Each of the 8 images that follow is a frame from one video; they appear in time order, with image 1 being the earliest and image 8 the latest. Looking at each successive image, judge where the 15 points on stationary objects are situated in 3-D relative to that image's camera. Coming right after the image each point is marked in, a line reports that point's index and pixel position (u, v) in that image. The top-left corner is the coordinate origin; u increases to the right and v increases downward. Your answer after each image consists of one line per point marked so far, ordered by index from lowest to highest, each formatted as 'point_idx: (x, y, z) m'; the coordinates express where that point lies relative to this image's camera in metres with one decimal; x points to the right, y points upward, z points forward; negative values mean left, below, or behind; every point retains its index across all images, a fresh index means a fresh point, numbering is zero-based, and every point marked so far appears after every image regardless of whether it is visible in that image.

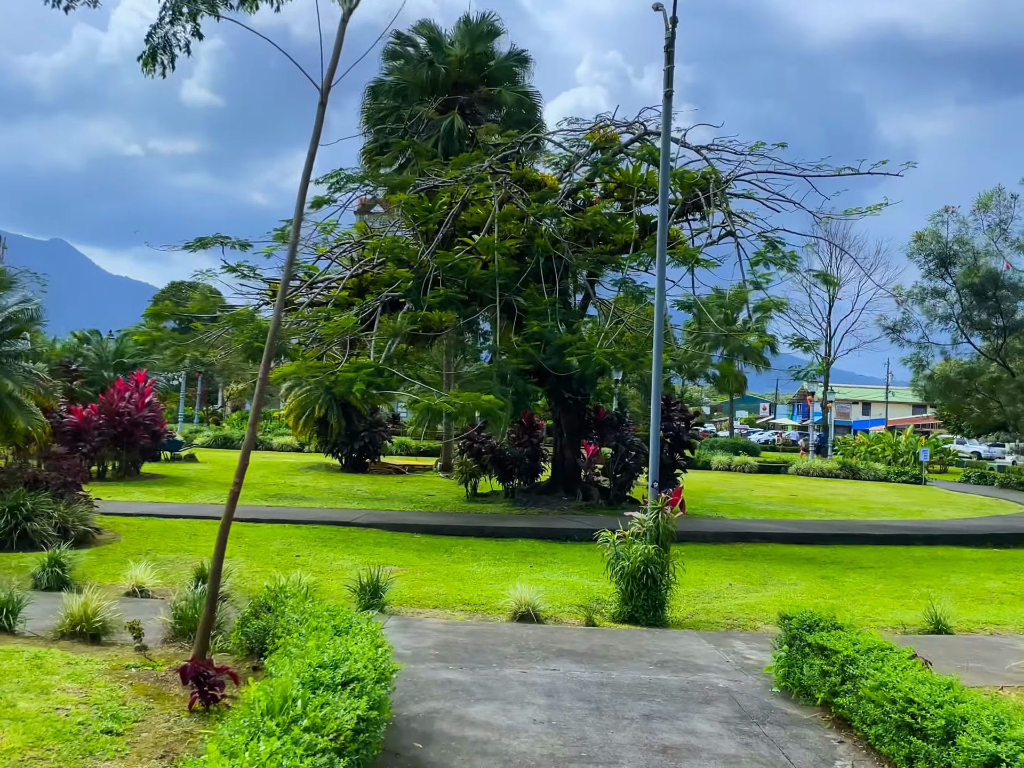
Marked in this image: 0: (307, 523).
0: (-2.6, -1.8, +12.8) m
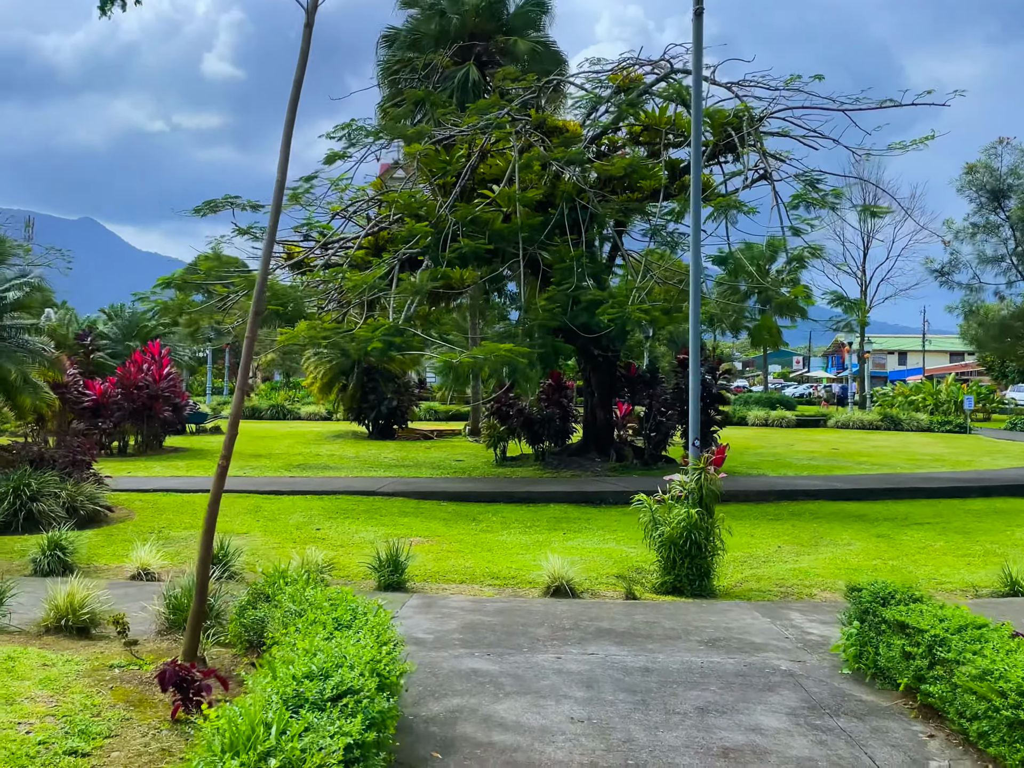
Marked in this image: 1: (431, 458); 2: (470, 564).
0: (-2.2, -1.3, +12.2) m
1: (-1.4, -1.3, +18.2) m
2: (-0.3, -1.4, +7.9) m
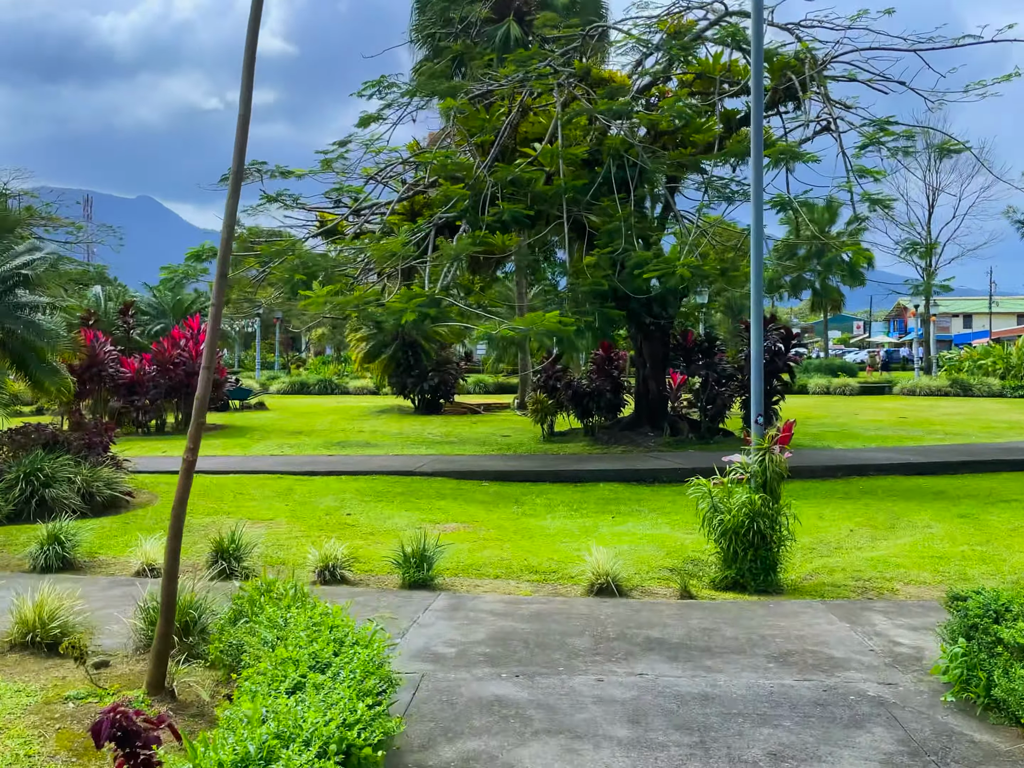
0: (-1.7, -1.0, +11.6) m
1: (-0.6, -0.8, +17.5) m
2: (0.0, -1.2, +7.2) m
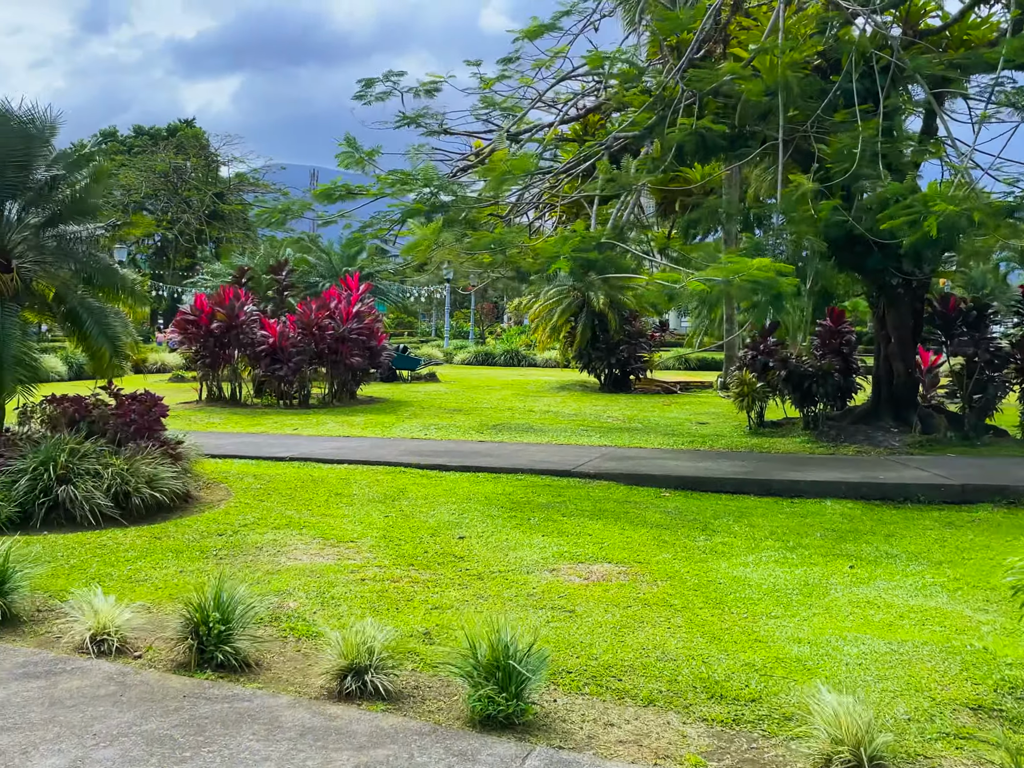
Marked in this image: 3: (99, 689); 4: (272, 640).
0: (0.0, -0.8, +9.0) m
1: (+2.2, -0.5, +14.5) m
2: (+0.7, -1.1, +4.3) m
3: (-1.5, -1.1, +3.6) m
4: (-1.0, -1.1, +4.3) m
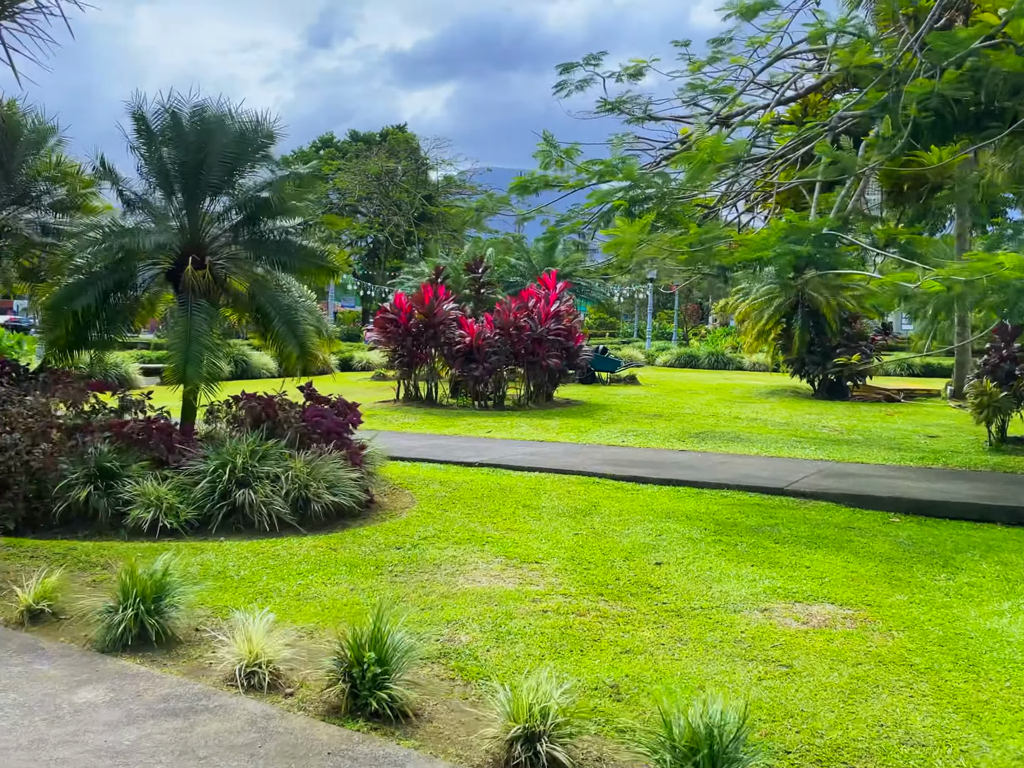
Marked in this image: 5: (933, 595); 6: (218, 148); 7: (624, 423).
0: (+1.6, -0.8, +8.1) m
1: (+4.9, -0.6, +13.1) m
2: (+1.4, -1.2, +3.5) m
3: (-0.9, -1.1, +3.2) m
4: (-0.3, -1.1, +3.8) m
5: (+2.2, -1.1, +5.4) m
6: (-2.5, +1.9, +8.3) m
7: (+1.5, -0.5, +13.2) m
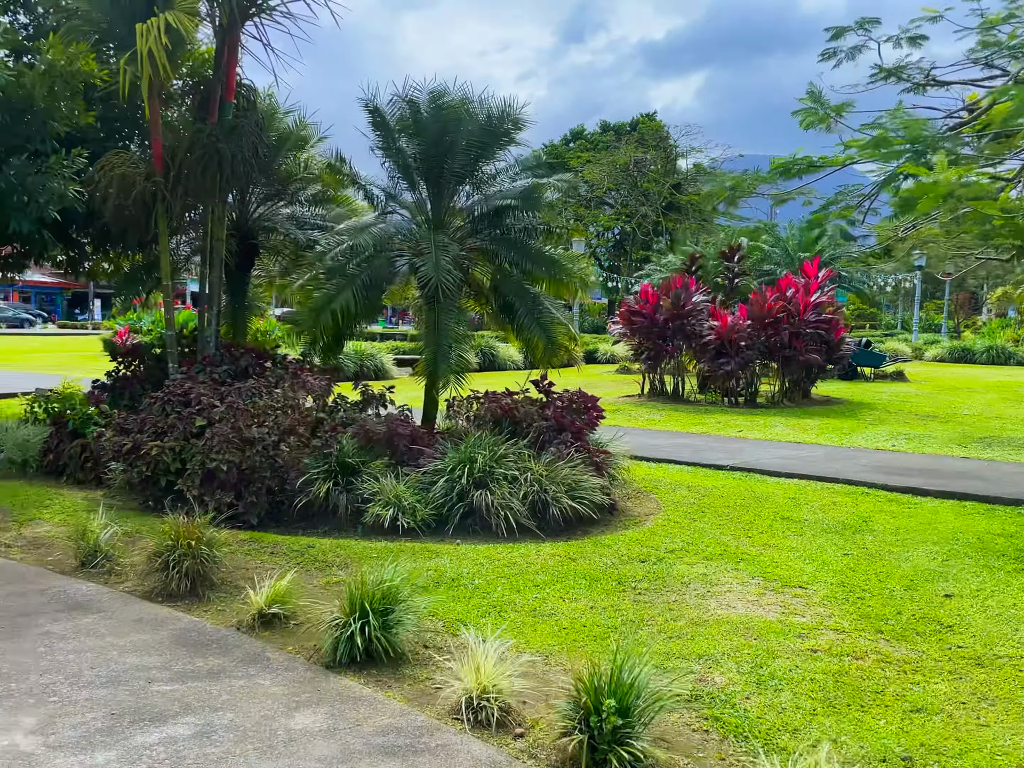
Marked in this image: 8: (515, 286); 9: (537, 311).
0: (+3.4, -0.8, +7.0) m
1: (+7.8, -0.6, +11.1) m
2: (+2.1, -1.2, +2.5) m
3: (-0.1, -1.1, +2.8) m
4: (+0.6, -1.1, +3.2) m
5: (+3.4, -1.1, +4.2) m
6: (-0.4, +2.0, +8.1) m
7: (+4.5, -0.5, +12.0) m
8: (0.0, +0.8, +8.2) m
9: (+0.2, +0.6, +8.2) m
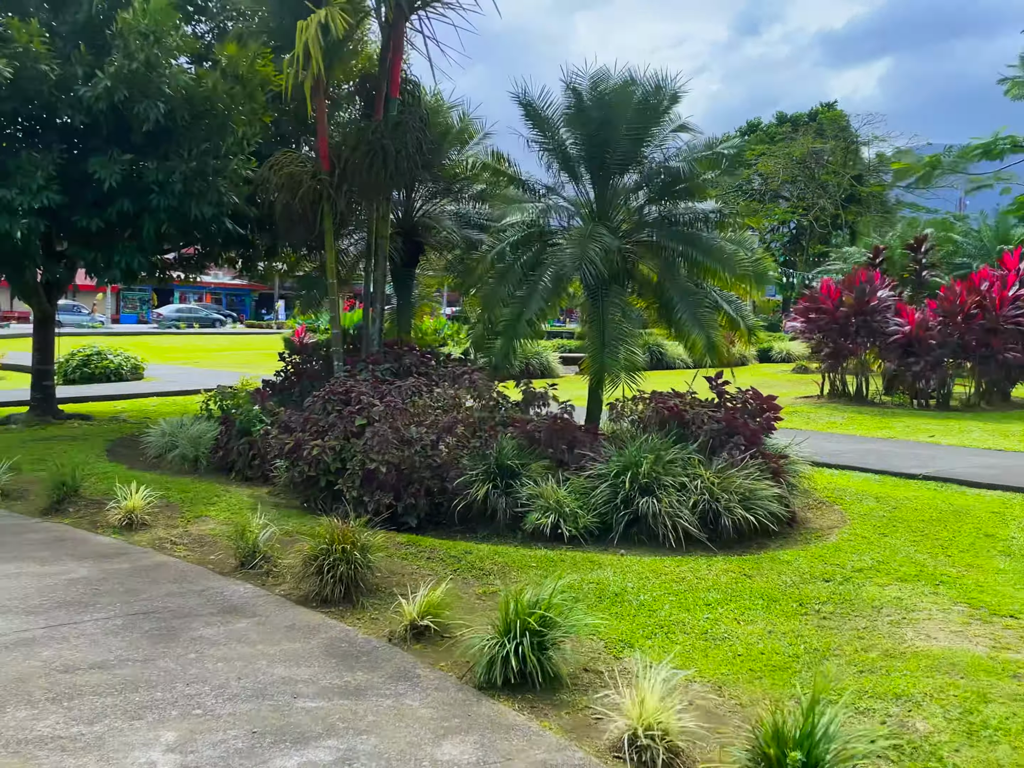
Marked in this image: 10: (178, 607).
0: (+4.5, -0.9, +6.1) m
1: (+9.5, -0.6, +9.4) m
2: (+2.4, -1.2, +1.9) m
3: (+0.3, -1.1, +2.5) m
4: (+1.0, -1.1, +2.8) m
5: (+4.0, -1.2, +3.3) m
6: (+0.9, +2.0, +7.8) m
7: (+6.4, -0.5, +10.8) m
8: (+1.3, +0.8, +7.8) m
9: (+1.5, +0.6, +7.8) m
10: (-1.3, -0.9, +3.9) m
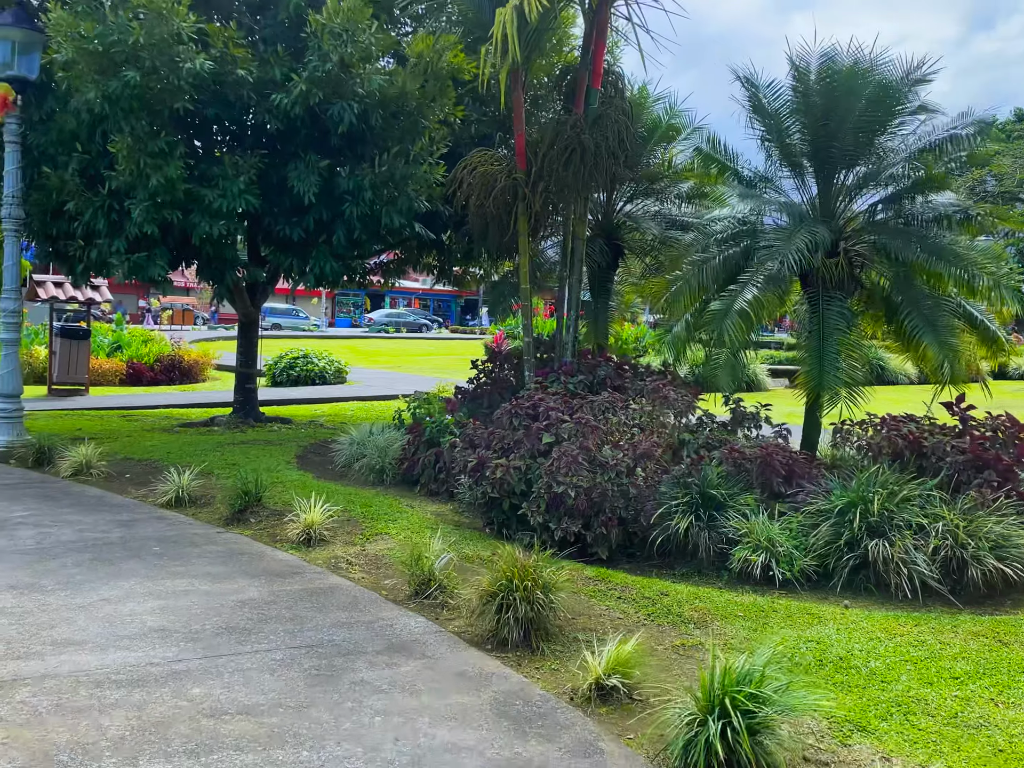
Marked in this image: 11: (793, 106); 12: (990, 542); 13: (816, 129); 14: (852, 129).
0: (+5.5, -1.1, +4.6) m
1: (+11.0, -1.0, +6.8) m
2: (+2.7, -1.3, +0.8) m
3: (+0.6, -1.2, +1.9) m
4: (+1.5, -1.2, +2.0) m
5: (+4.4, -1.3, +1.9) m
6: (+2.3, +1.8, +6.9) m
7: (+8.3, -0.8, +8.8) m
8: (+2.7, +0.6, +6.9) m
9: (+2.9, +0.4, +6.8) m
10: (-0.6, -0.9, +3.6) m
11: (+2.0, +2.0, +7.2) m
12: (+2.2, -0.7, +4.7) m
13: (+2.1, +1.8, +7.1) m
14: (+2.3, +1.7, +7.0) m
